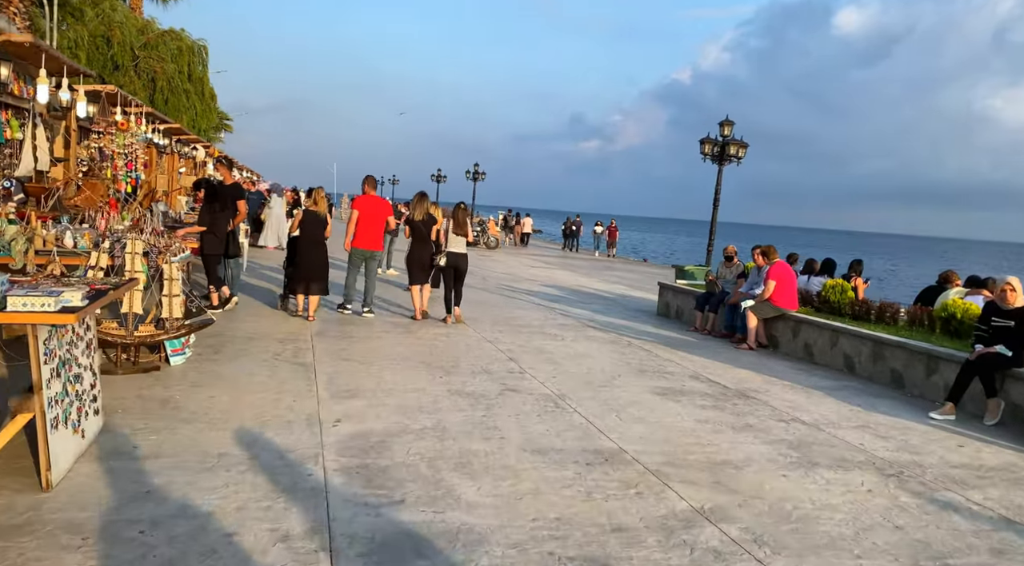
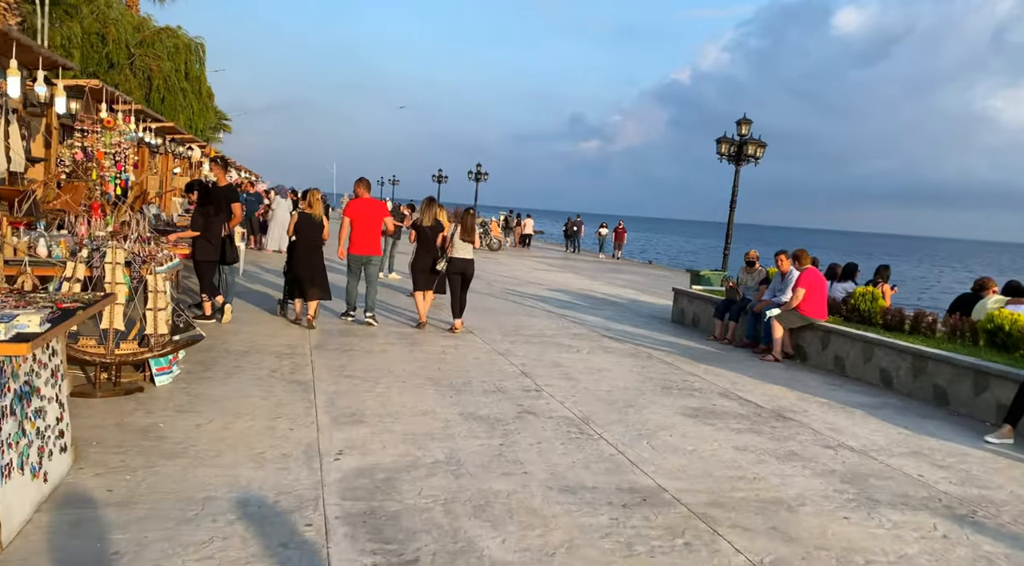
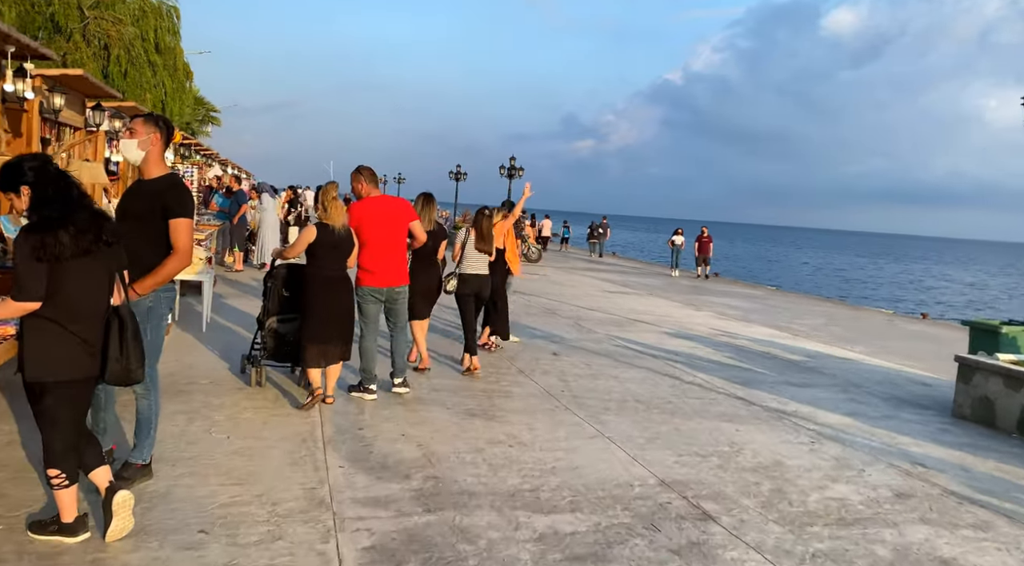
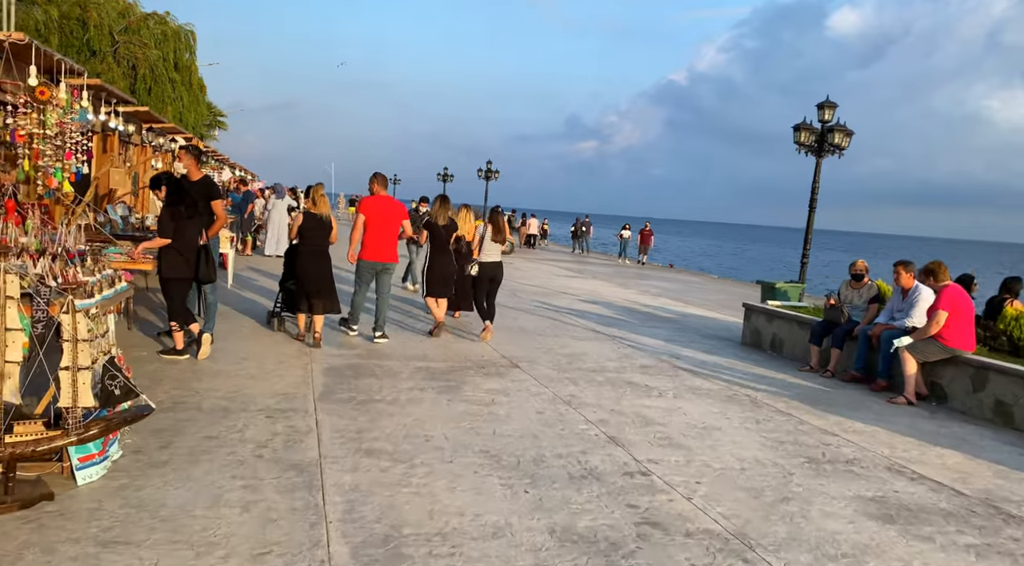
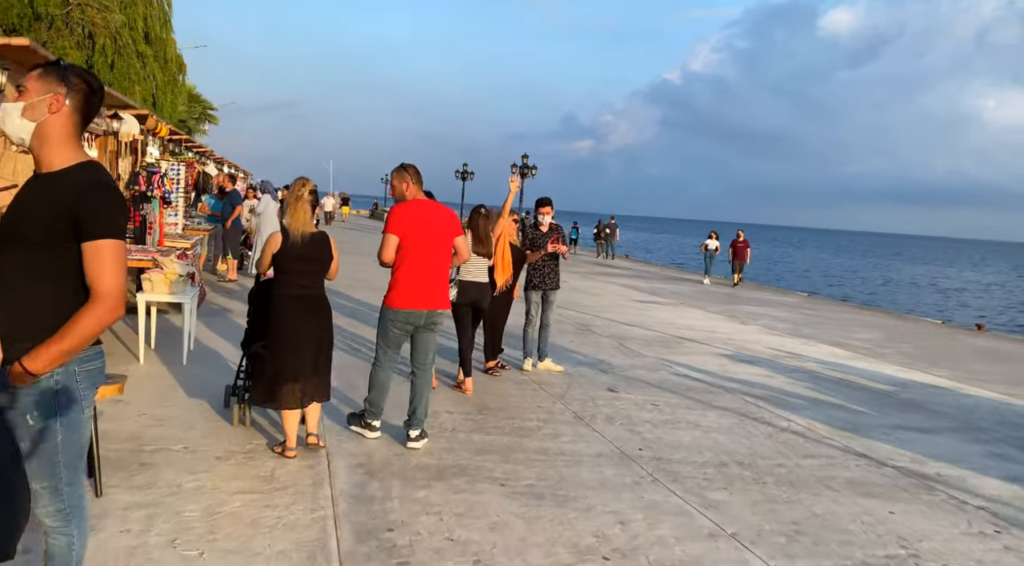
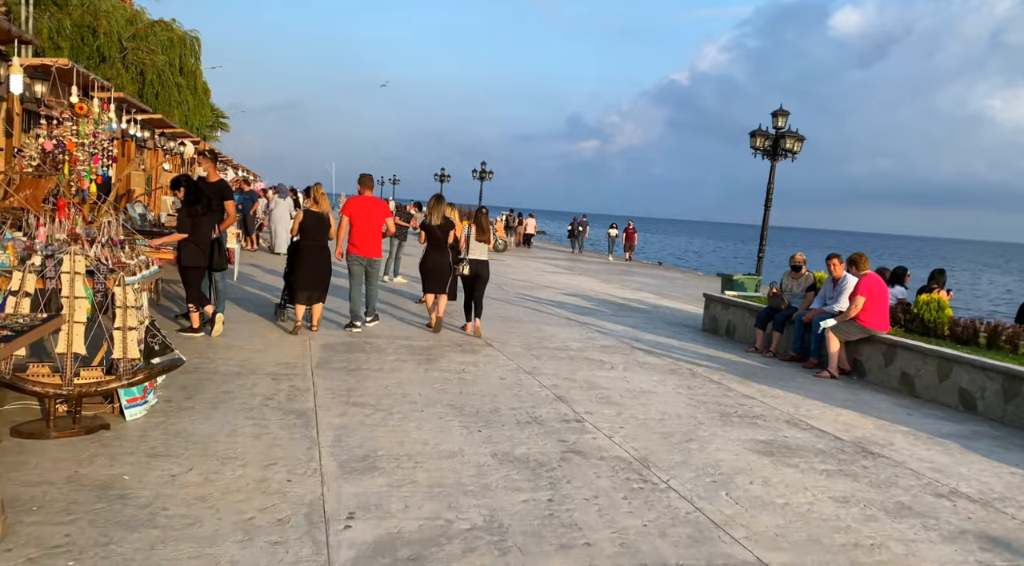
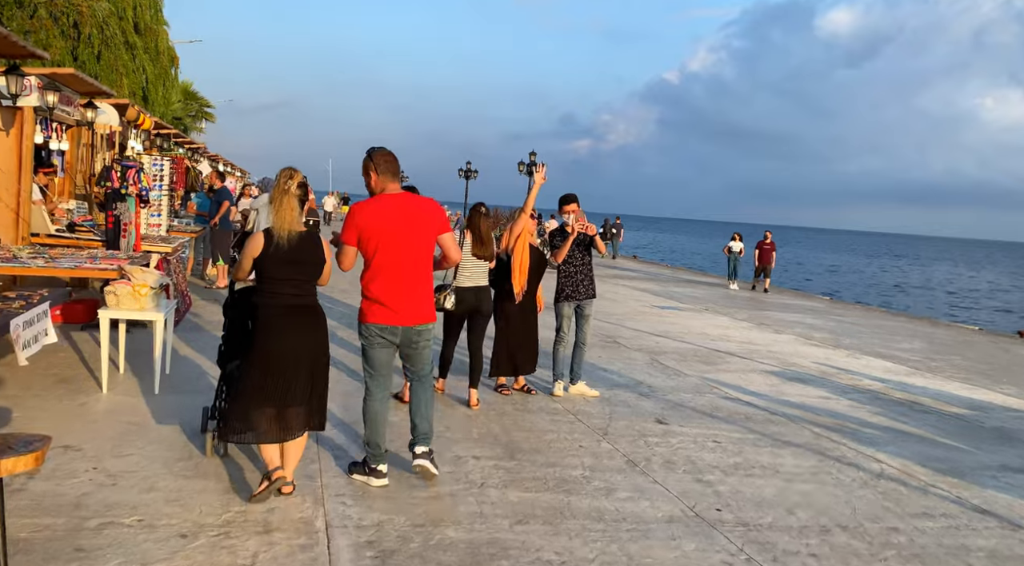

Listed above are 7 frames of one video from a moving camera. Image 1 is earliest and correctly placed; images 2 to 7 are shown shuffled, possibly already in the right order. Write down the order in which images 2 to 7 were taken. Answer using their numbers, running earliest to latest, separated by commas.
2, 6, 4, 3, 5, 7
